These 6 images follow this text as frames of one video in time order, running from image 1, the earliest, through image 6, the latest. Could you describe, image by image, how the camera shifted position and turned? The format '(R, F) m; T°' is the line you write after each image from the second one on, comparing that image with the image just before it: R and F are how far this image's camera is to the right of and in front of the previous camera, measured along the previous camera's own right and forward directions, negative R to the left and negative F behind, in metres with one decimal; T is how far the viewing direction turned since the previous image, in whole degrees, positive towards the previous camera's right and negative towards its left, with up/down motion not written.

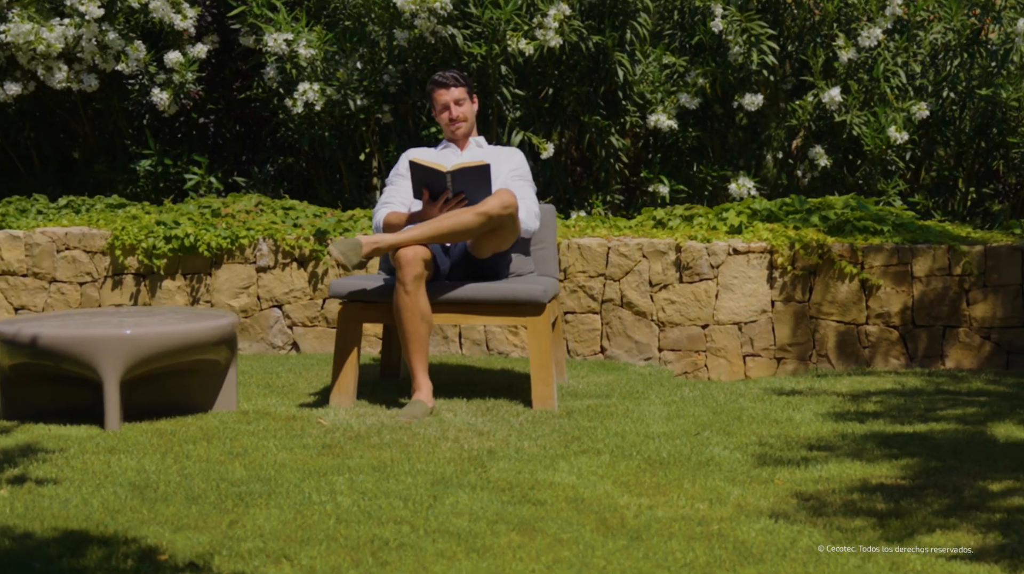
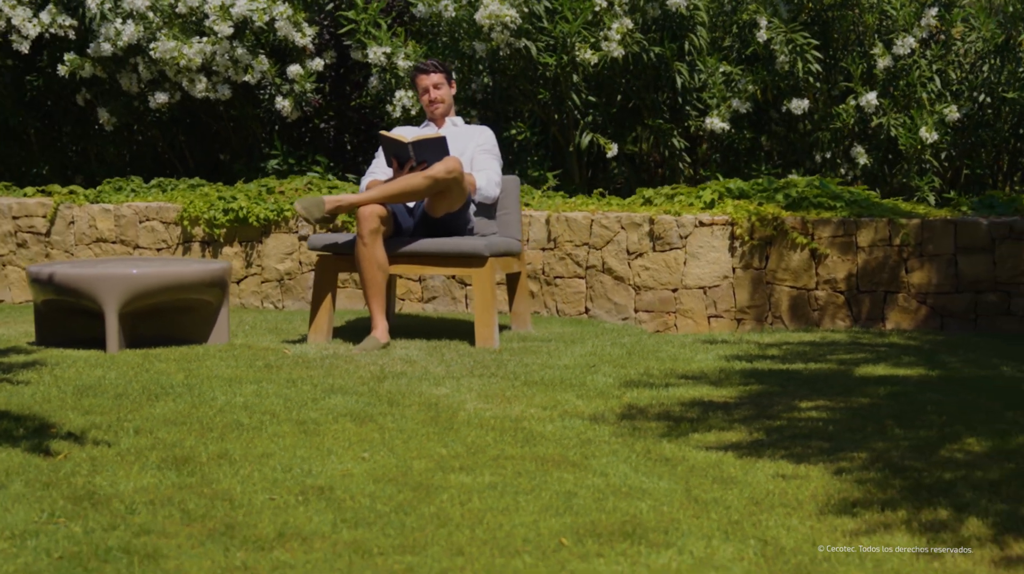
(+1.8, -0.6) m; -14°
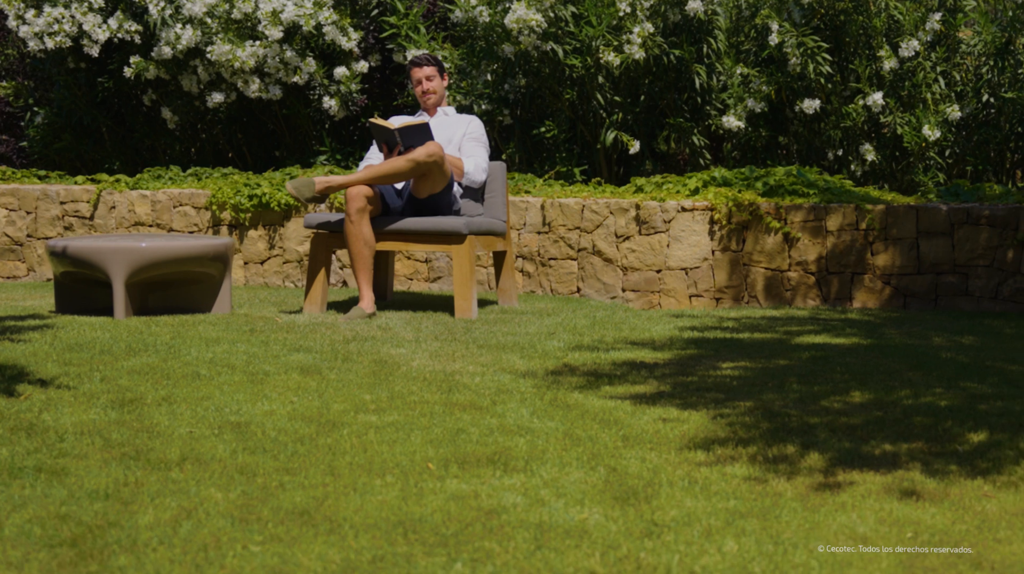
(+0.8, -0.3) m; -6°
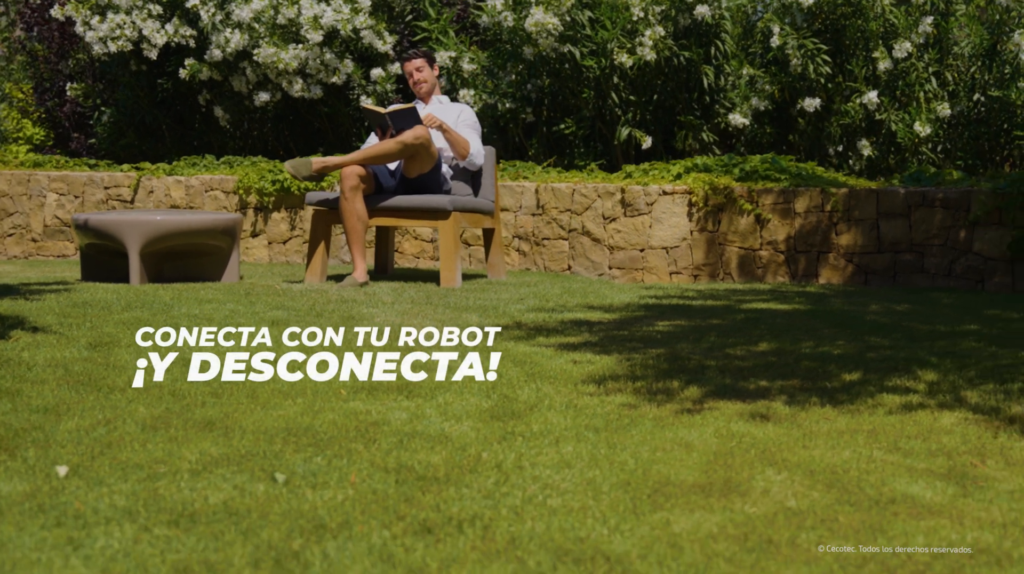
(+0.7, -0.3) m; -5°
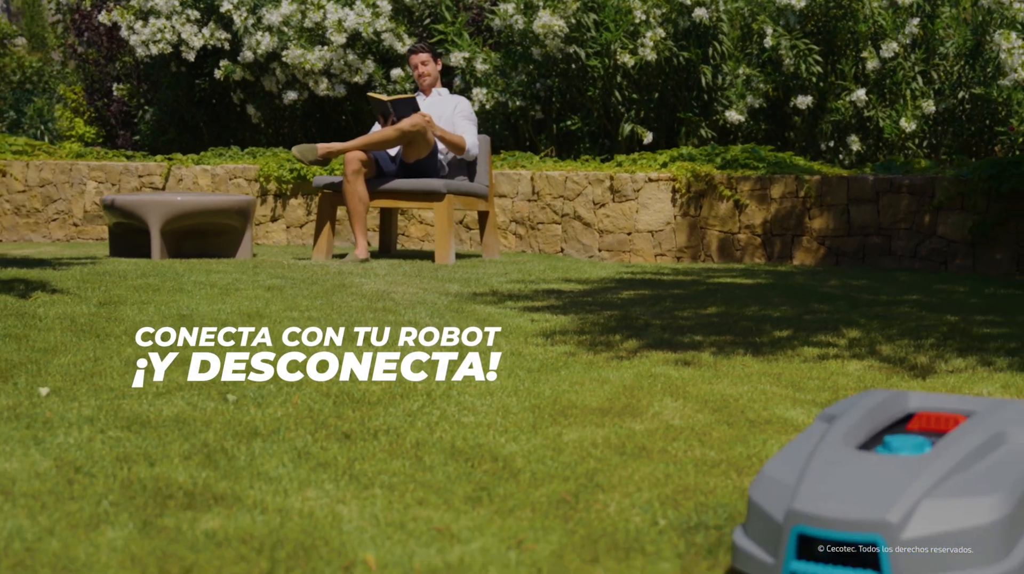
(+0.4, -0.4) m; -4°
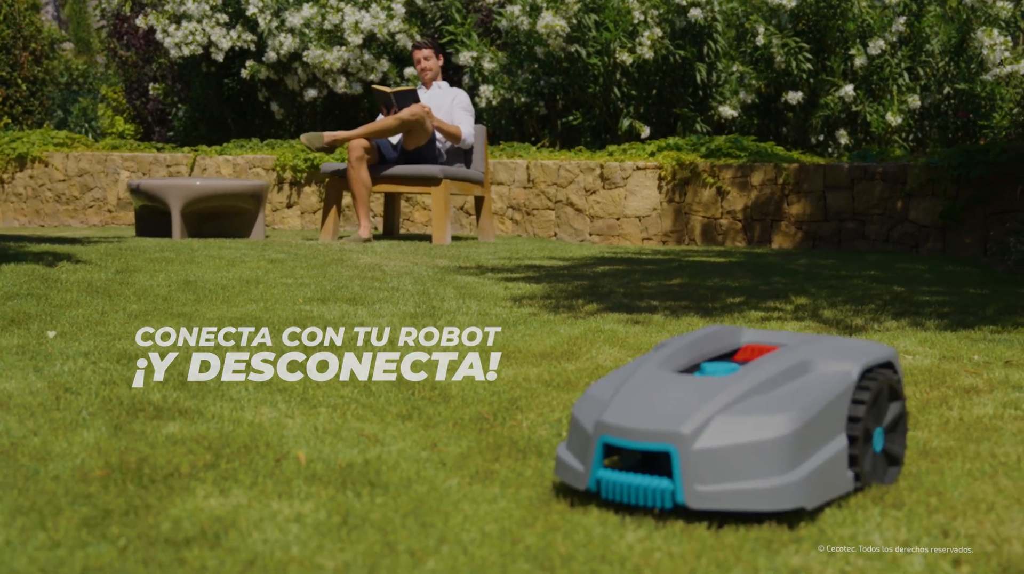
(+0.4, -0.4) m; -3°
